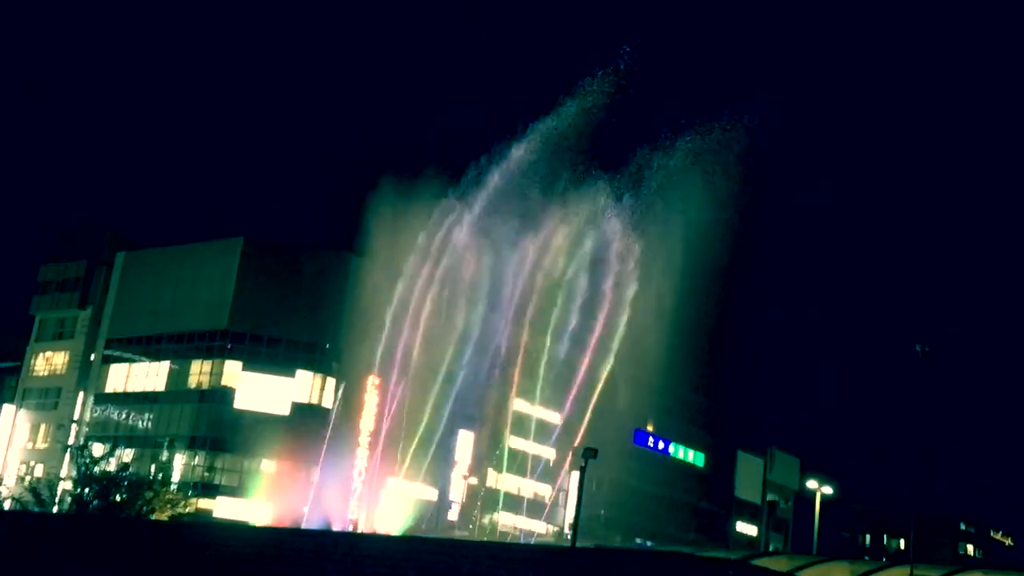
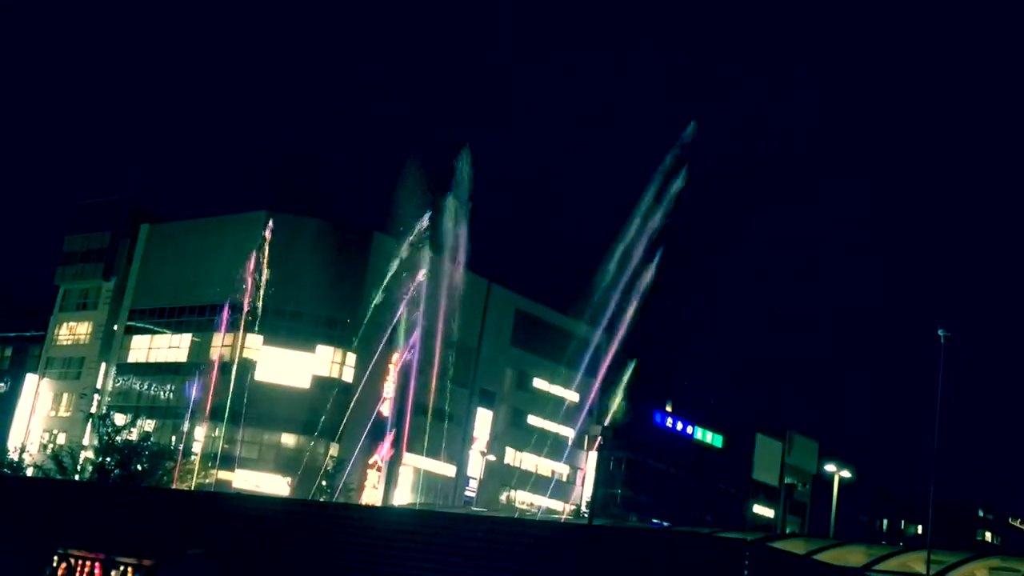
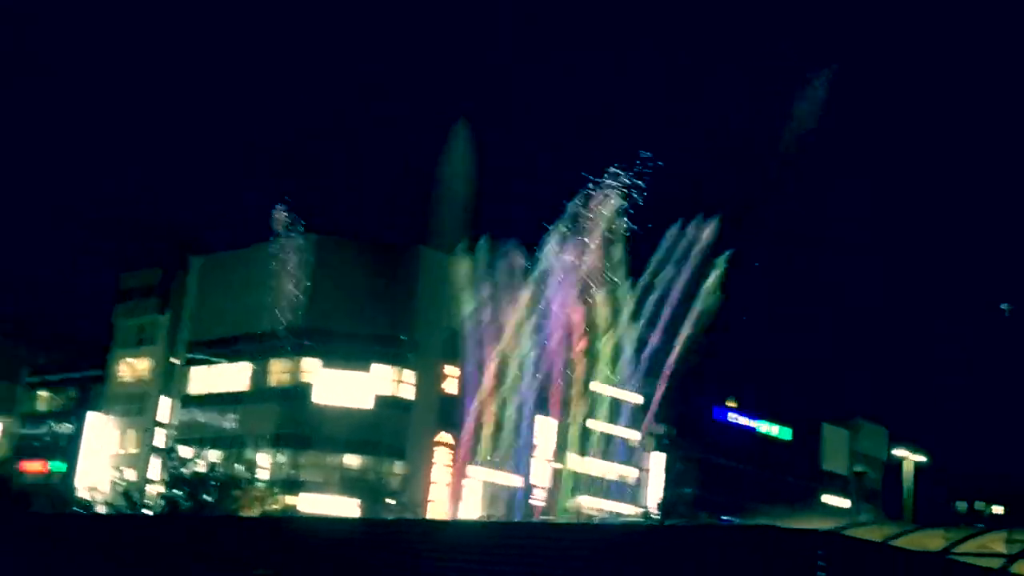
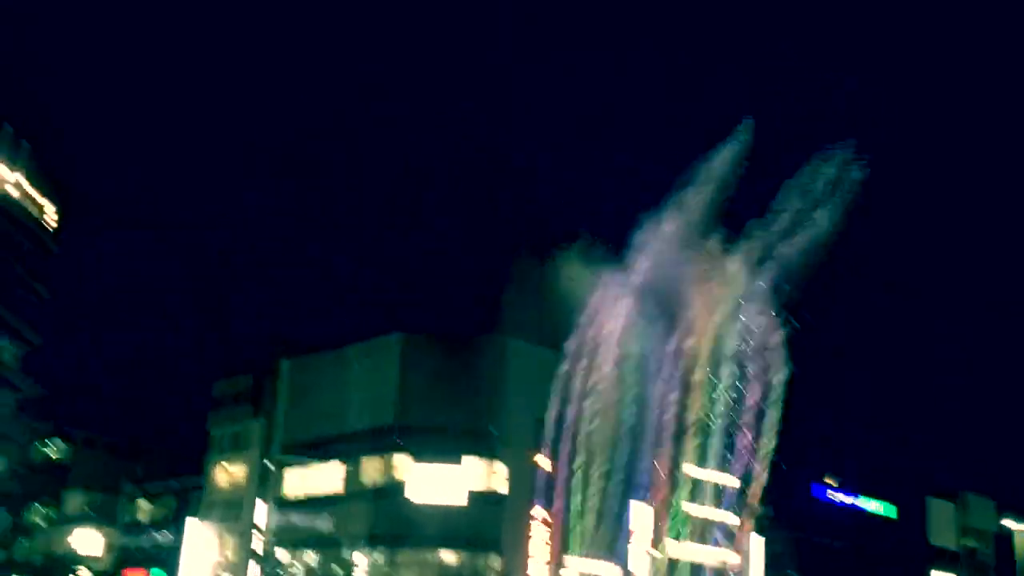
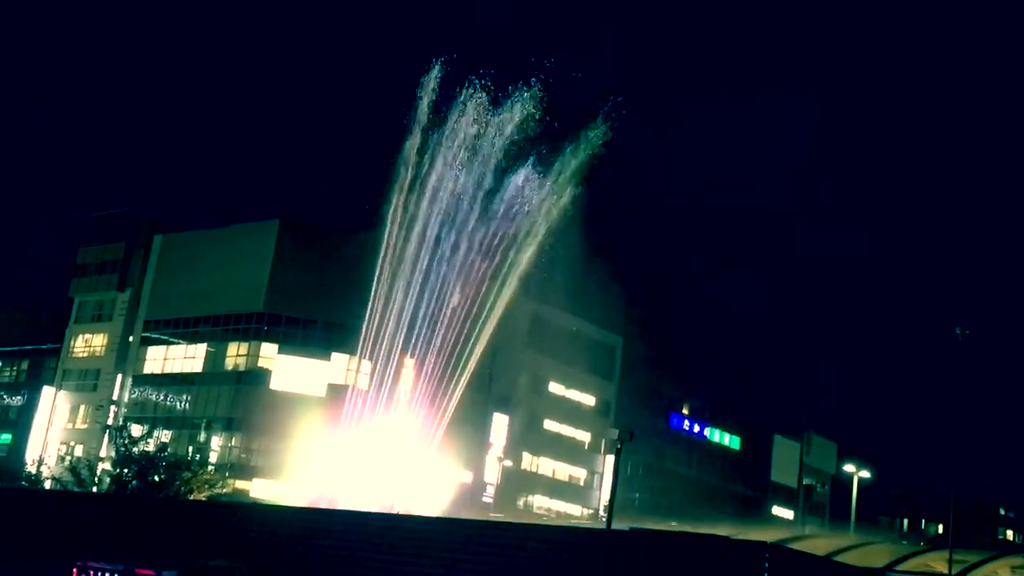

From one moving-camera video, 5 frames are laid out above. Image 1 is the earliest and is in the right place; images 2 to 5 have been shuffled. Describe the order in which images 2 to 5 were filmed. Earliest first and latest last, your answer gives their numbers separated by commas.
5, 2, 3, 4
